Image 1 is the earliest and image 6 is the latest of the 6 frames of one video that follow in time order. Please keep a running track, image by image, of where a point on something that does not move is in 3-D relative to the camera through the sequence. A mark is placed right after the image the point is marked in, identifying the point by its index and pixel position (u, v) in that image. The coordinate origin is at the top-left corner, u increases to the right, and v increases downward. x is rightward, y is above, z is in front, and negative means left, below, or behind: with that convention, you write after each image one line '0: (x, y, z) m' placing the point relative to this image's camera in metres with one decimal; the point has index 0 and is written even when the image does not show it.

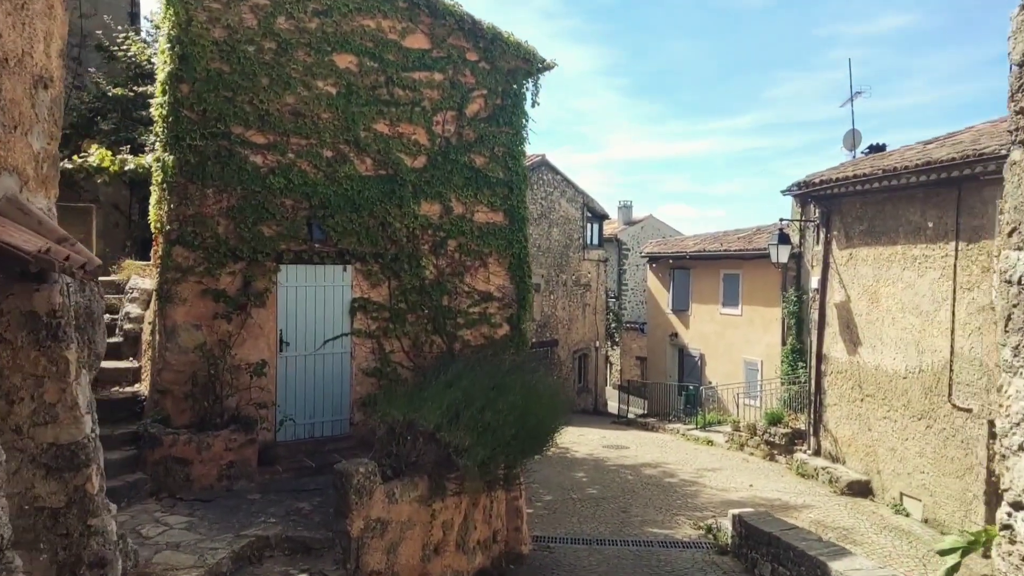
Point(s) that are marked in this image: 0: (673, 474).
0: (+2.4, -2.7, +11.9) m
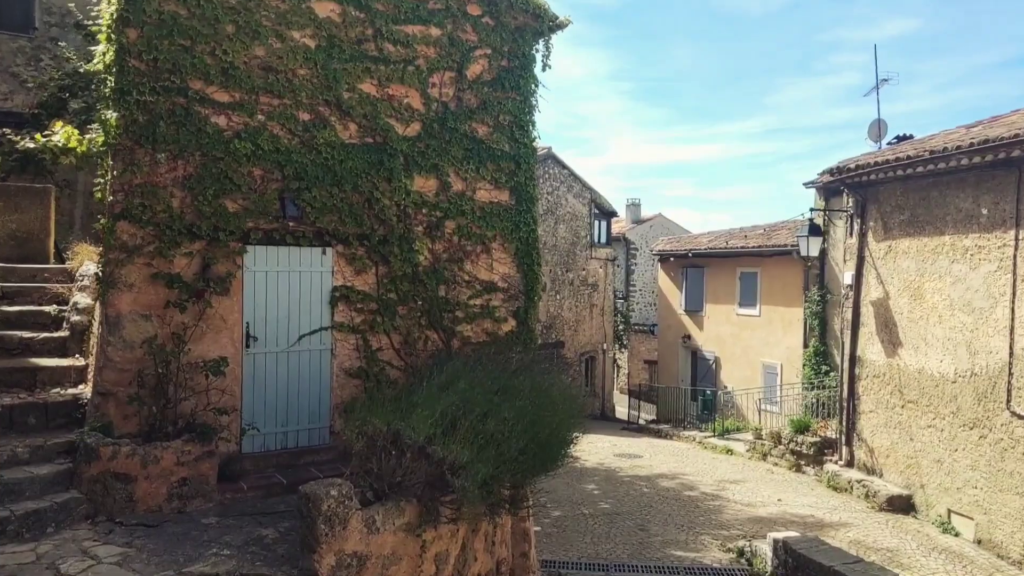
0: (+2.4, -2.7, +10.9) m
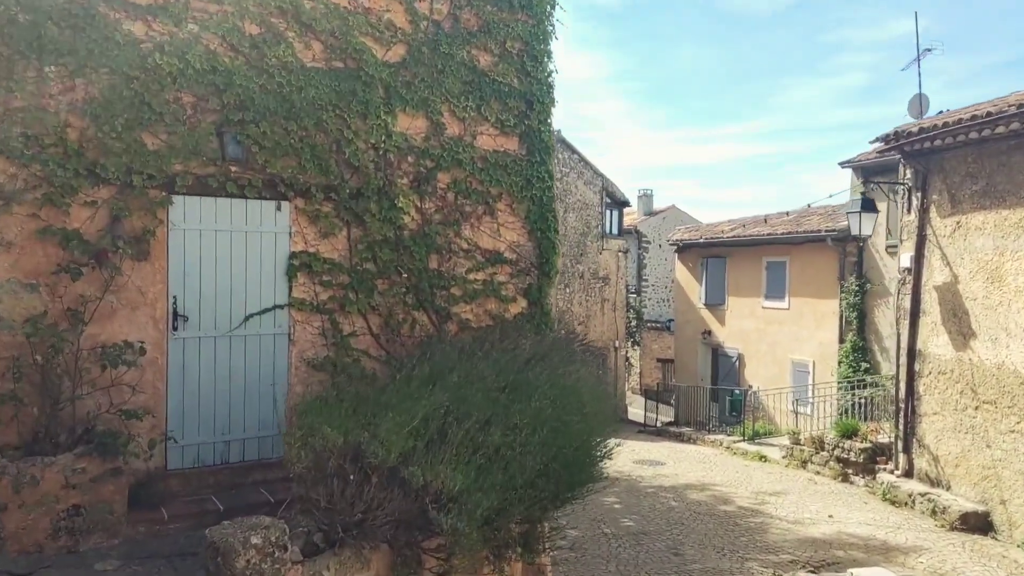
0: (+2.5, -2.5, +9.5) m
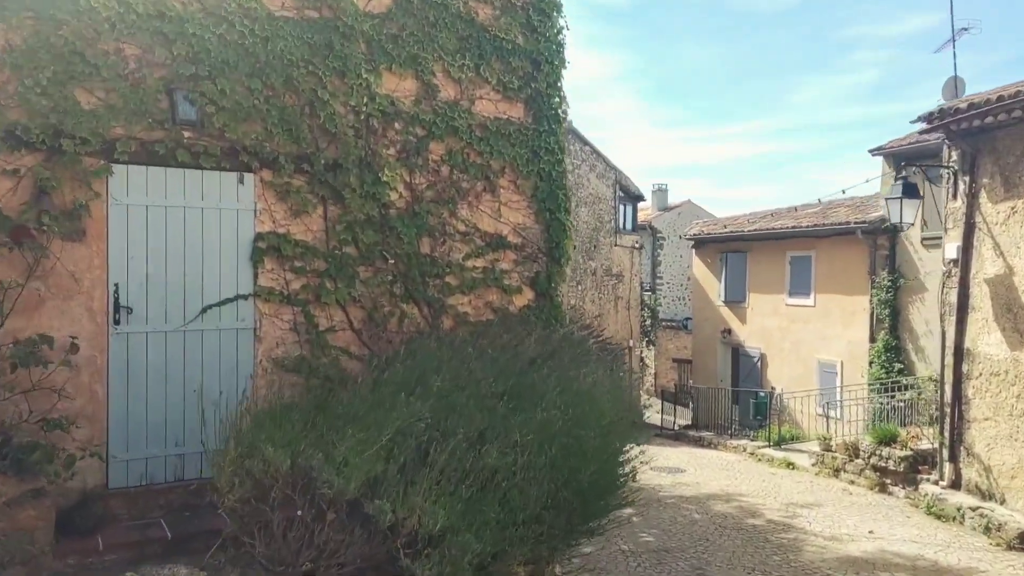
0: (+2.6, -2.4, +8.7) m
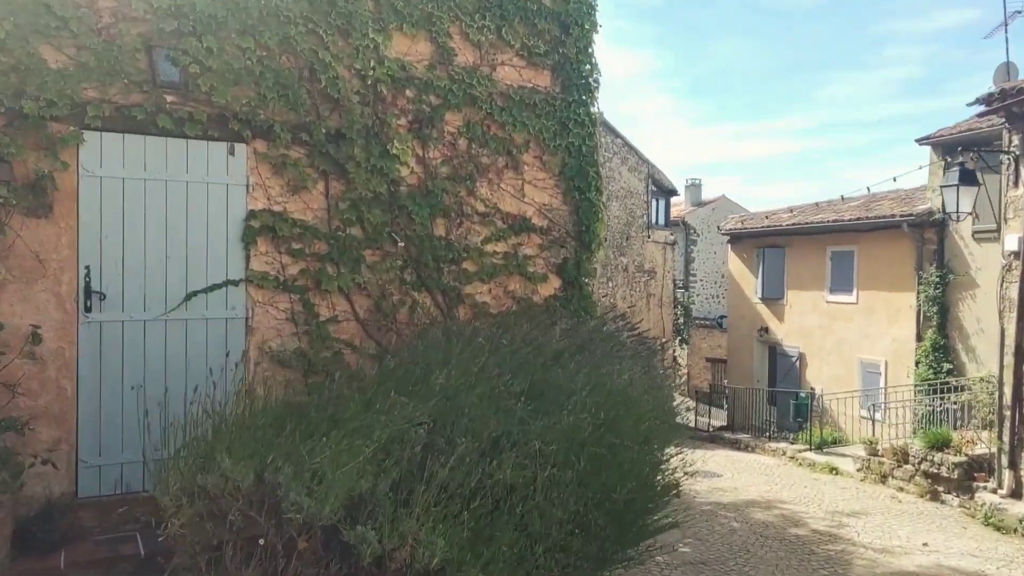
0: (+2.9, -2.4, +8.2) m
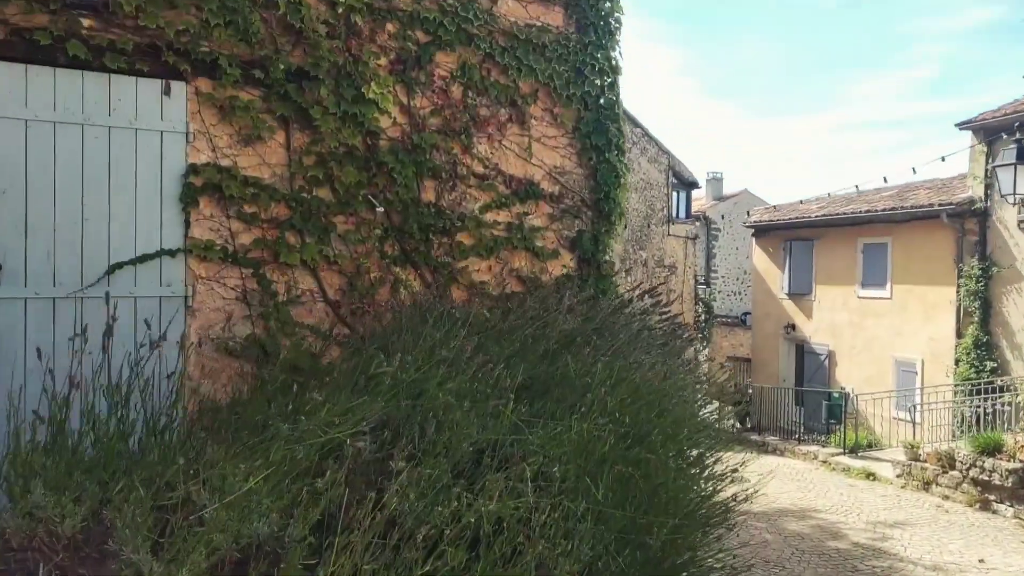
0: (+3.0, -2.3, +7.4) m
